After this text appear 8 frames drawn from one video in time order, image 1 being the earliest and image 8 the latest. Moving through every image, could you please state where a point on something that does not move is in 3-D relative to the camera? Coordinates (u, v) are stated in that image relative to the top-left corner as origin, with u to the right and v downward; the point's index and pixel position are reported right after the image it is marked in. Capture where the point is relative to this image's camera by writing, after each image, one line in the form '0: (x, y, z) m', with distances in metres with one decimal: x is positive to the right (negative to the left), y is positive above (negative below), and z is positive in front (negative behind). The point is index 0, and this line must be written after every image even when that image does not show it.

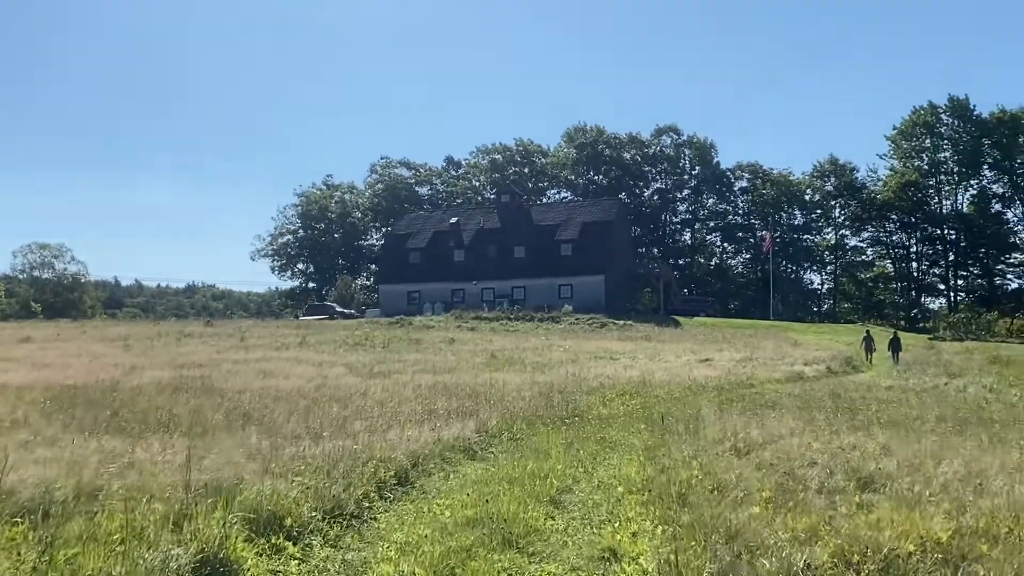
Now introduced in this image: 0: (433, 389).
0: (-1.4, -1.8, +18.8) m
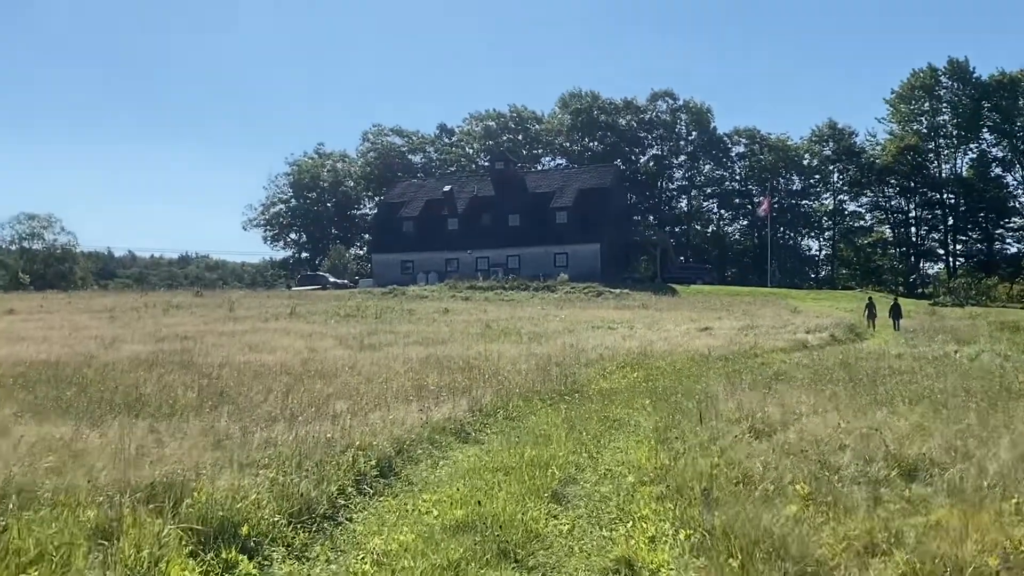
0: (-1.5, -1.3, +17.9) m
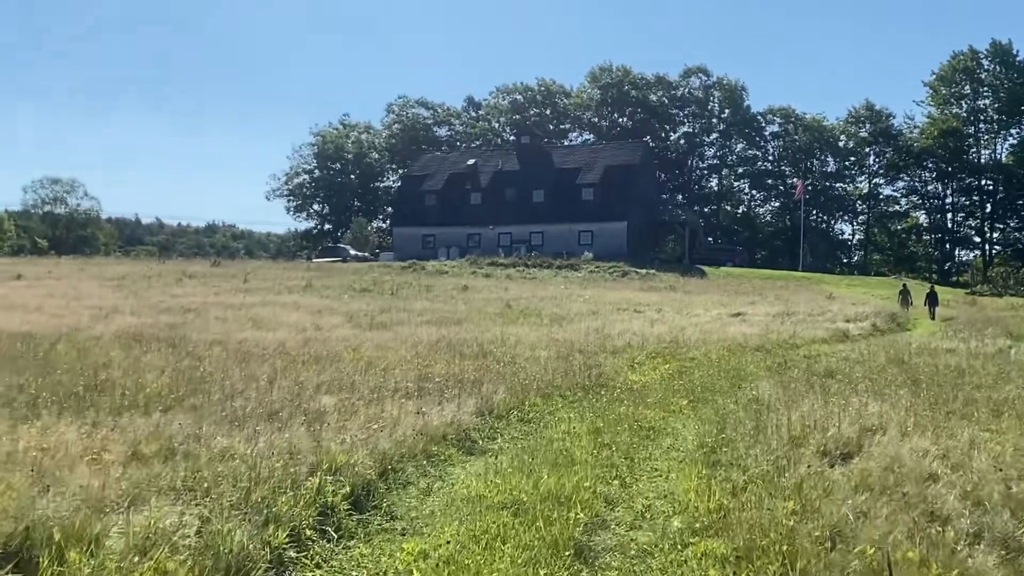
0: (-1.2, -0.9, +16.4) m
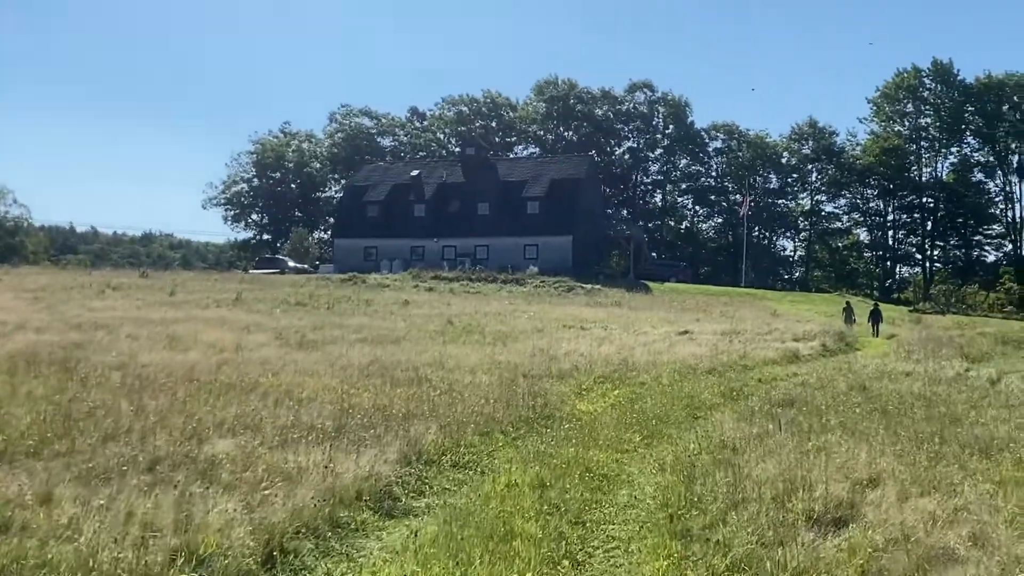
0: (-2.1, -1.2, +15.0) m
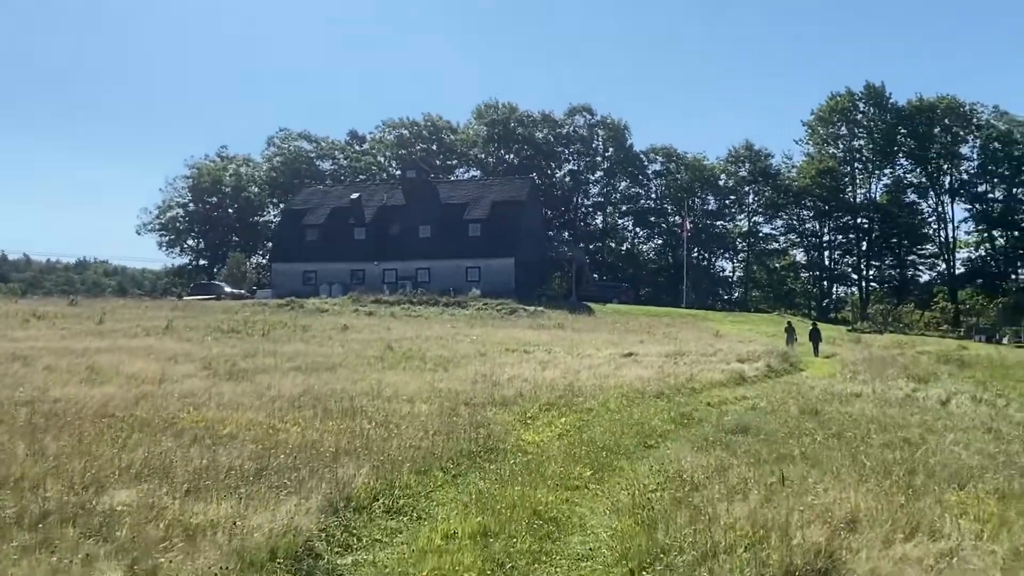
0: (-2.9, -1.5, +14.1) m
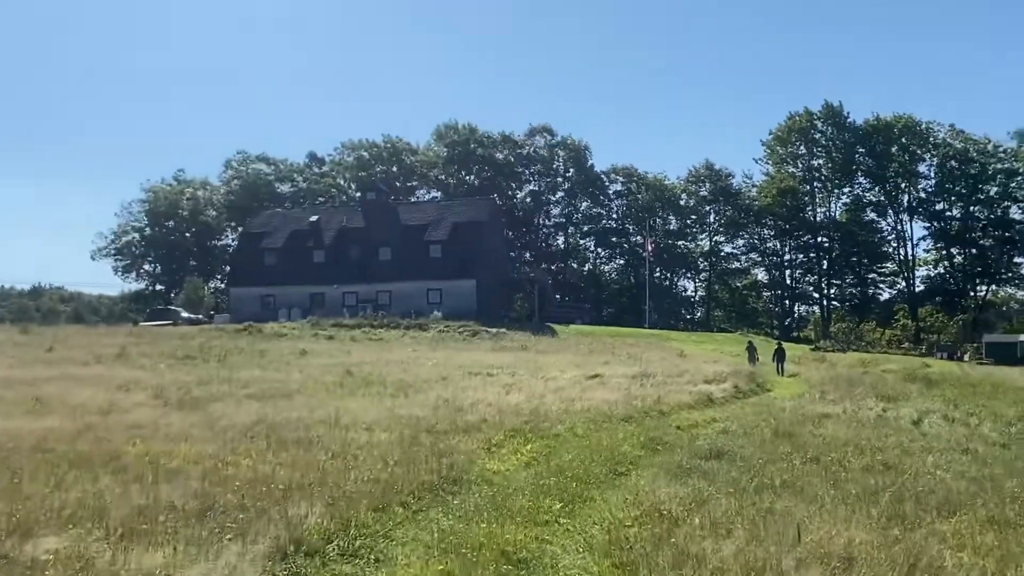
0: (-3.4, -1.9, +13.4) m
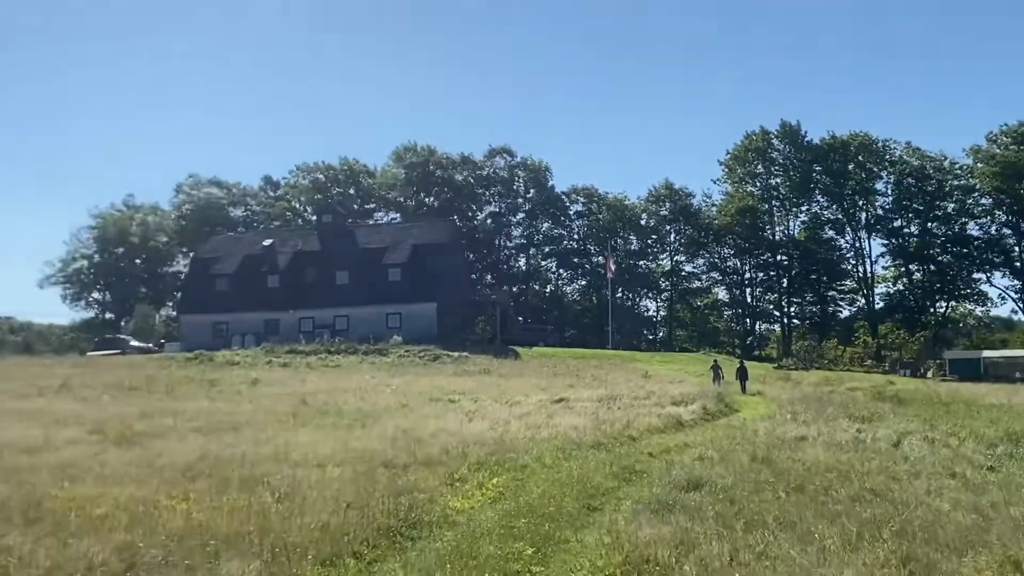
0: (-3.8, -2.2, +12.3) m
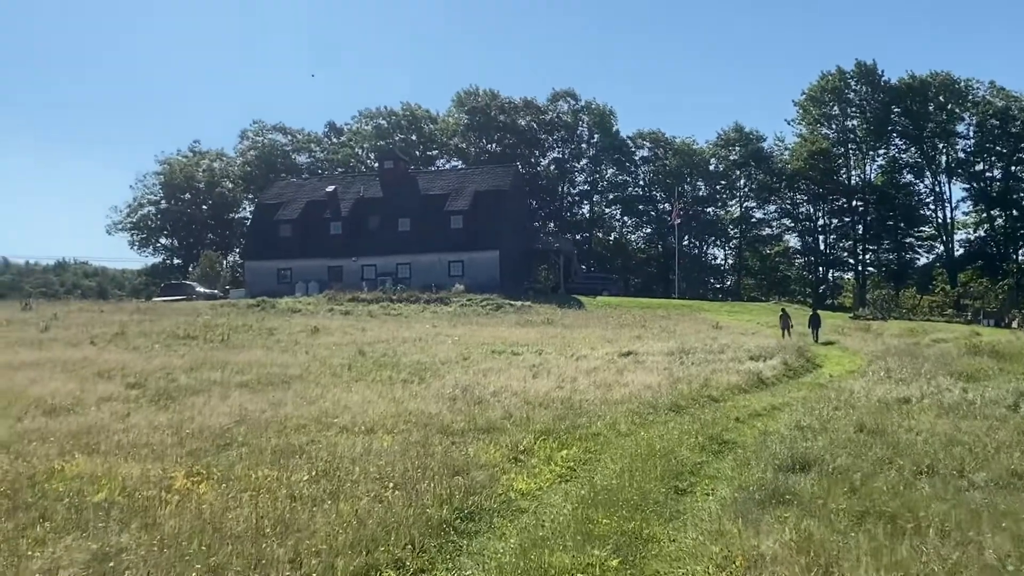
0: (-3.0, -1.6, +10.9) m
